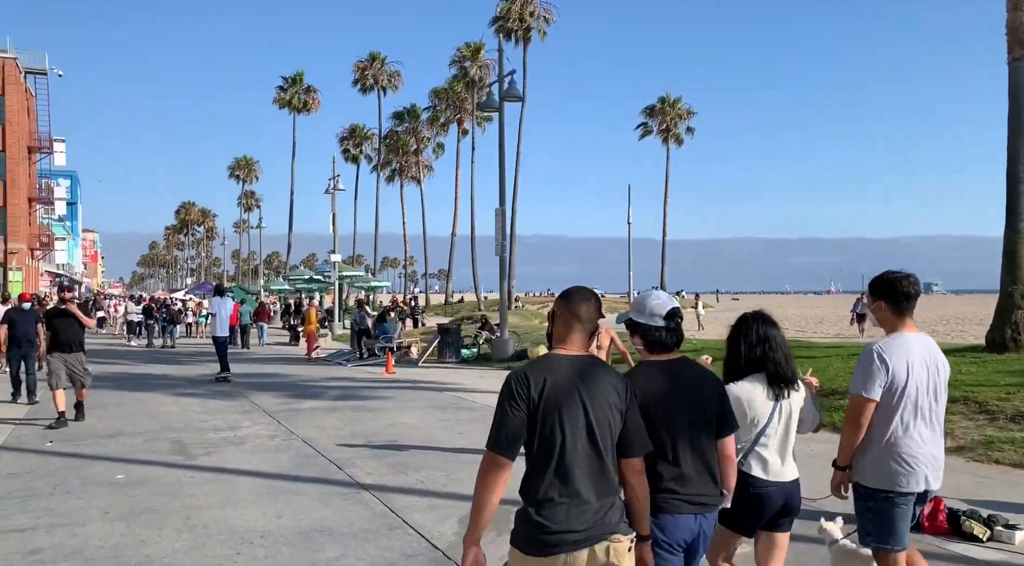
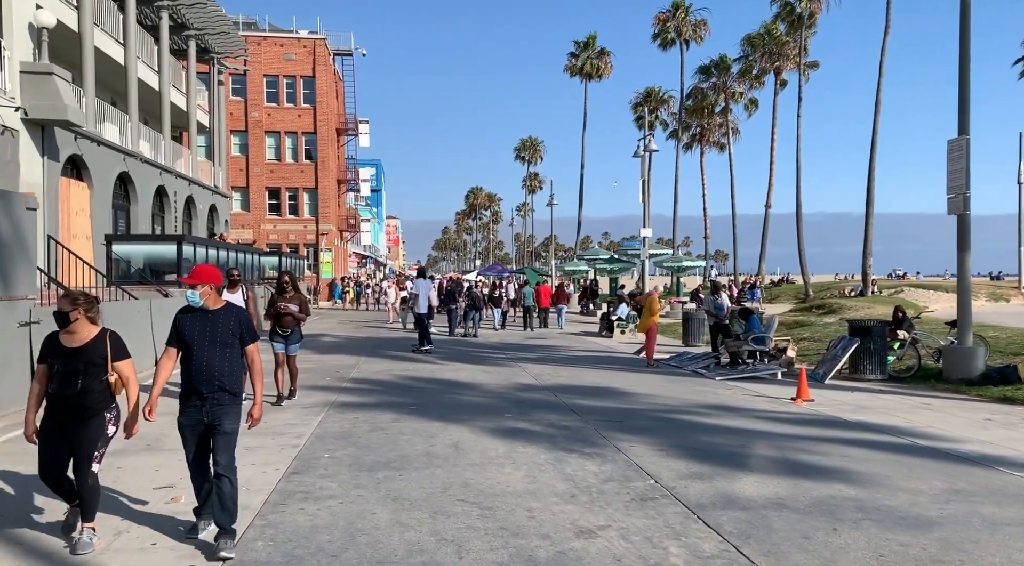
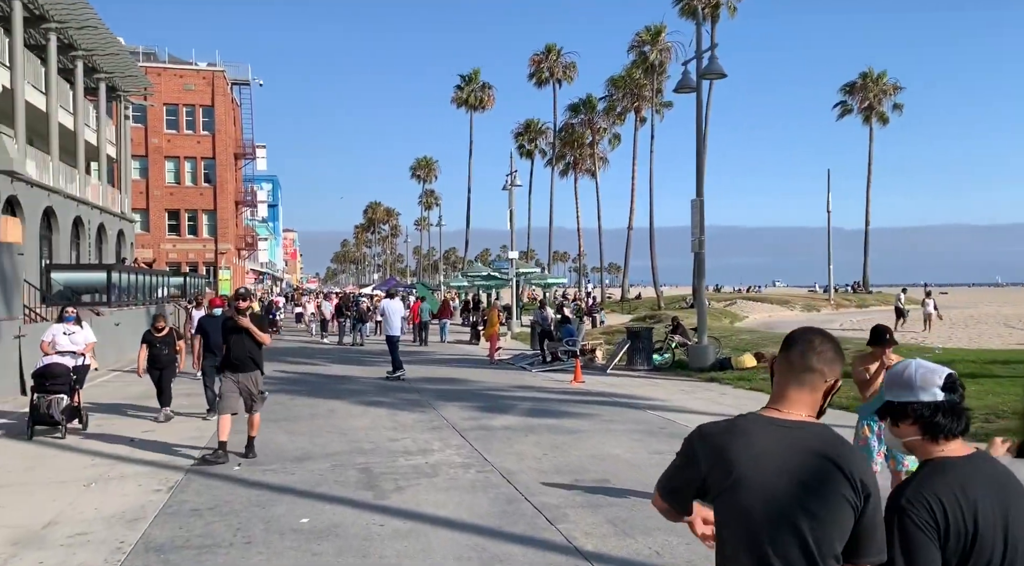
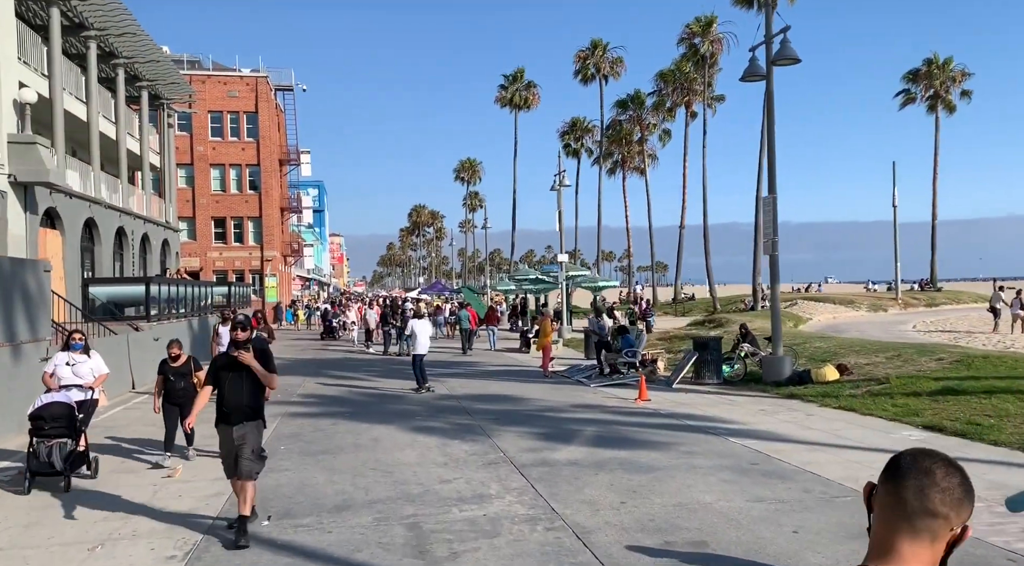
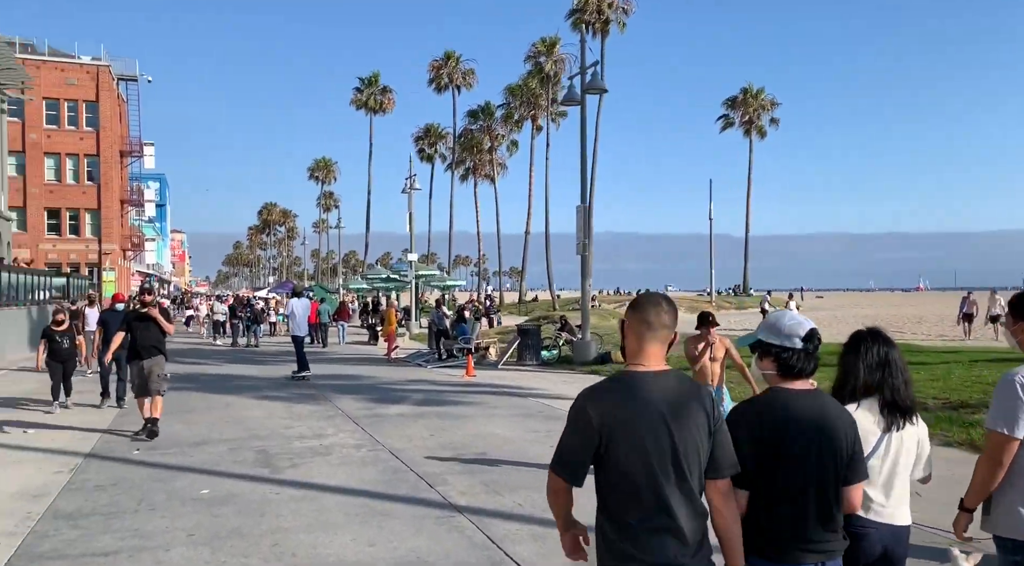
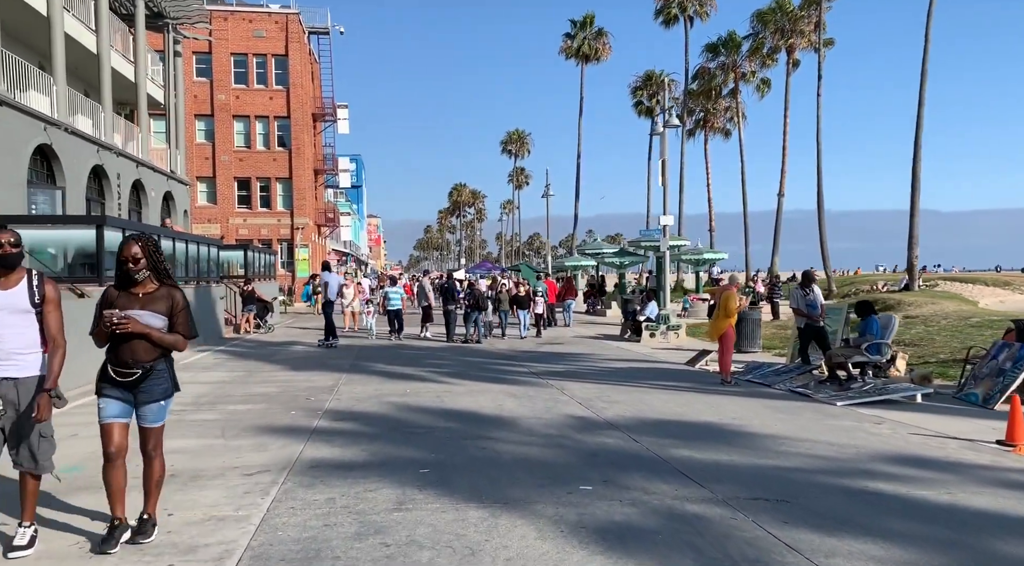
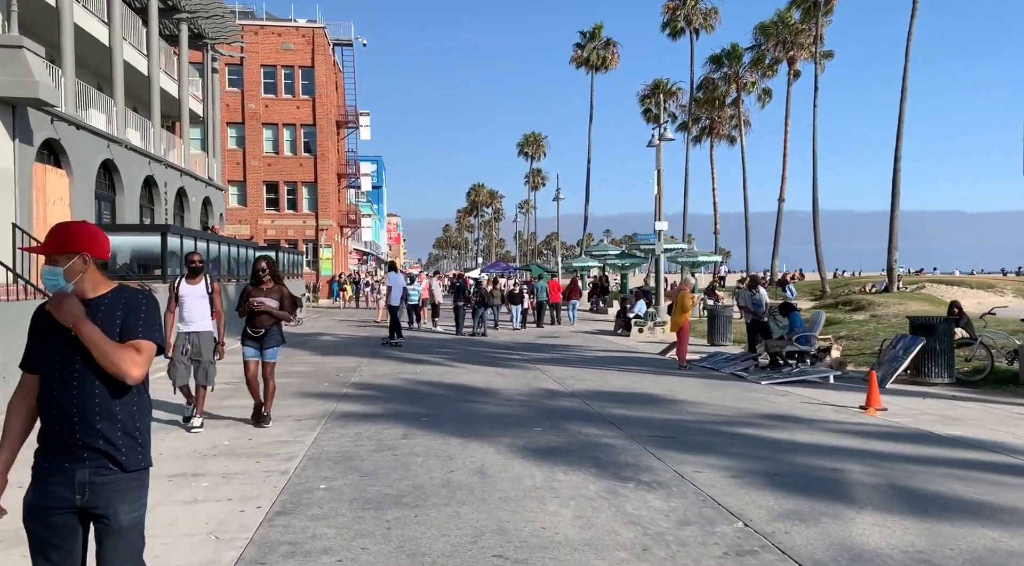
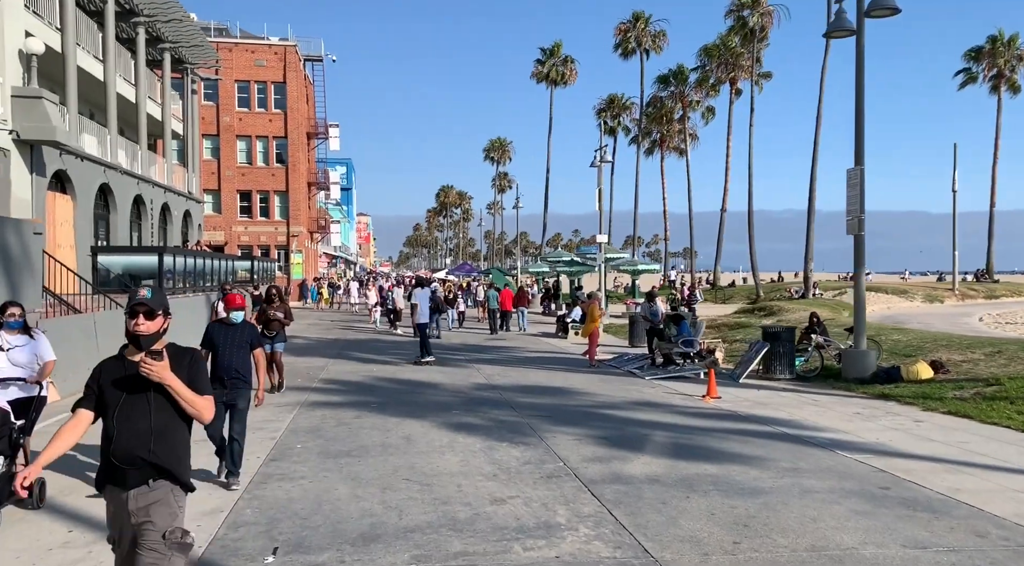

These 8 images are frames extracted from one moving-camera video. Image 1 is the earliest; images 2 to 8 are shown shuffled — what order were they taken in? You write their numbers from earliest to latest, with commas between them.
5, 3, 4, 8, 2, 7, 6
